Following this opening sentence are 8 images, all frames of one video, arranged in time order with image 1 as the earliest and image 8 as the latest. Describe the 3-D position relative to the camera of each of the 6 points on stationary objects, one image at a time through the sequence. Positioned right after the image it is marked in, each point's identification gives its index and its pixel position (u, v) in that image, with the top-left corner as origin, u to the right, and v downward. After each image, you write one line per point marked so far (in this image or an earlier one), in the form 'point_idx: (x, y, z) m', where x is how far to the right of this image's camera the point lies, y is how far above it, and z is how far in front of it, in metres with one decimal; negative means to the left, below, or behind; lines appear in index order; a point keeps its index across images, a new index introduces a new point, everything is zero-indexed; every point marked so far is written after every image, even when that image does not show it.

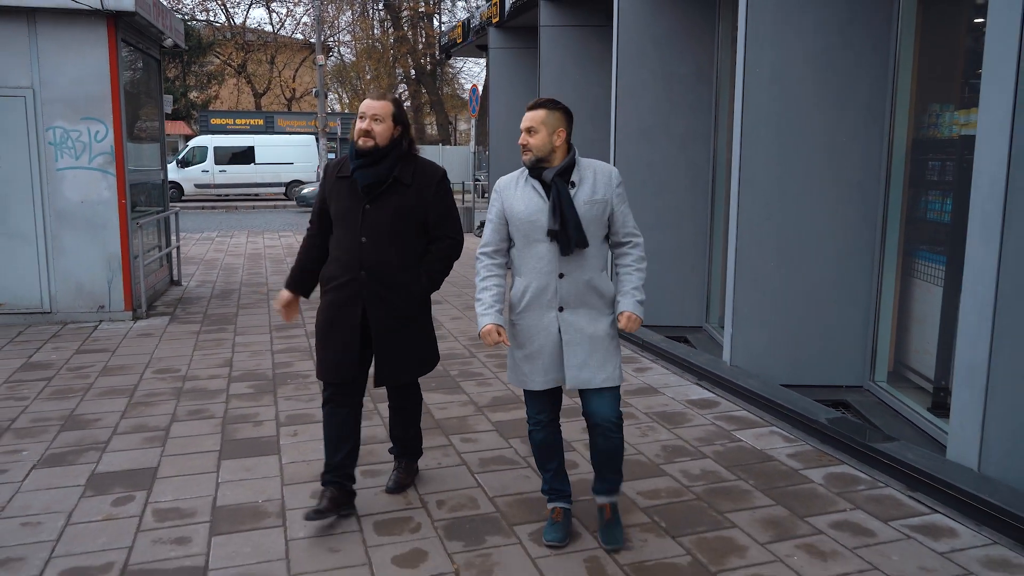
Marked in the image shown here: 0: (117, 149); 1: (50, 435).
0: (-3.8, +1.3, +8.0) m
1: (-2.8, -0.9, +5.0) m
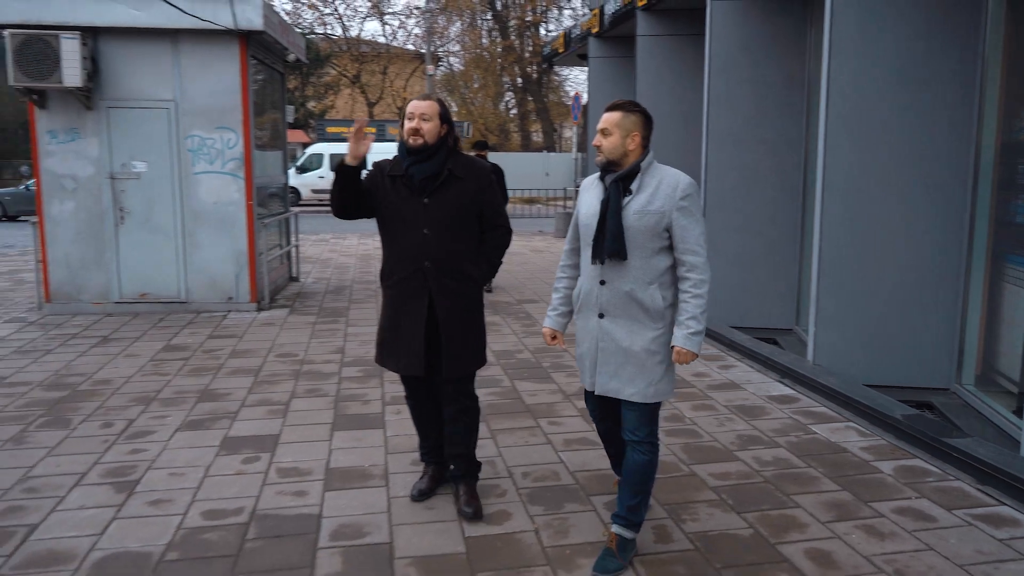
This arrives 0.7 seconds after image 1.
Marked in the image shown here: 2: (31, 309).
0: (-2.8, +1.4, +8.8) m
1: (-2.2, -0.8, +5.7) m
2: (-5.3, -0.2, +9.2) m
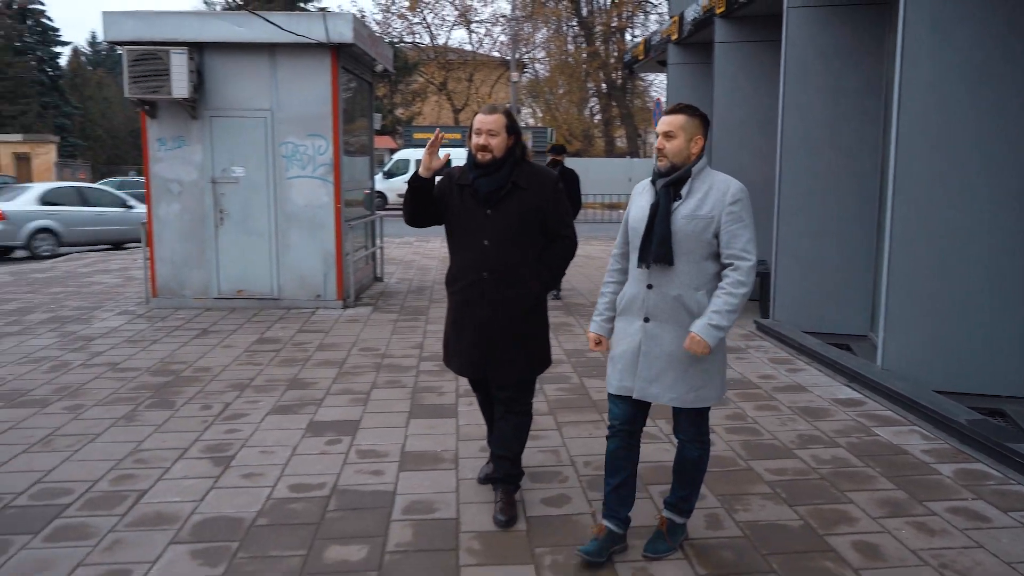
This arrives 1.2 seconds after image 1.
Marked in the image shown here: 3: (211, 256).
0: (-2.0, +1.4, +9.3) m
1: (-1.7, -0.8, +6.2) m
2: (-4.4, -0.2, +9.9) m
3: (-3.4, +0.4, +9.4) m
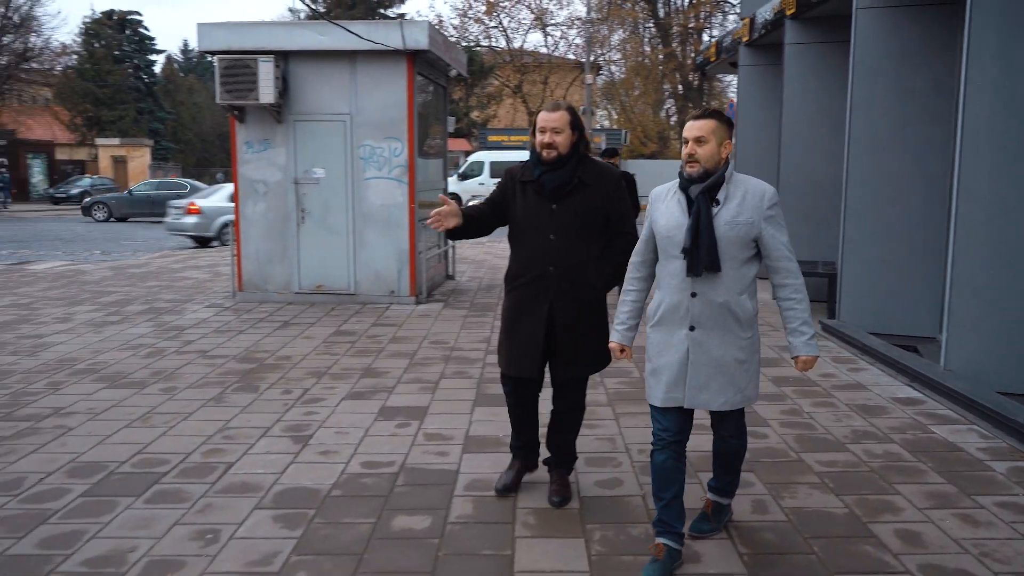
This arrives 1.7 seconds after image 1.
0: (-1.2, +1.5, +9.7) m
1: (-1.2, -0.7, +6.5) m
2: (-3.6, -0.1, +10.5) m
3: (-2.6, +0.4, +9.9) m
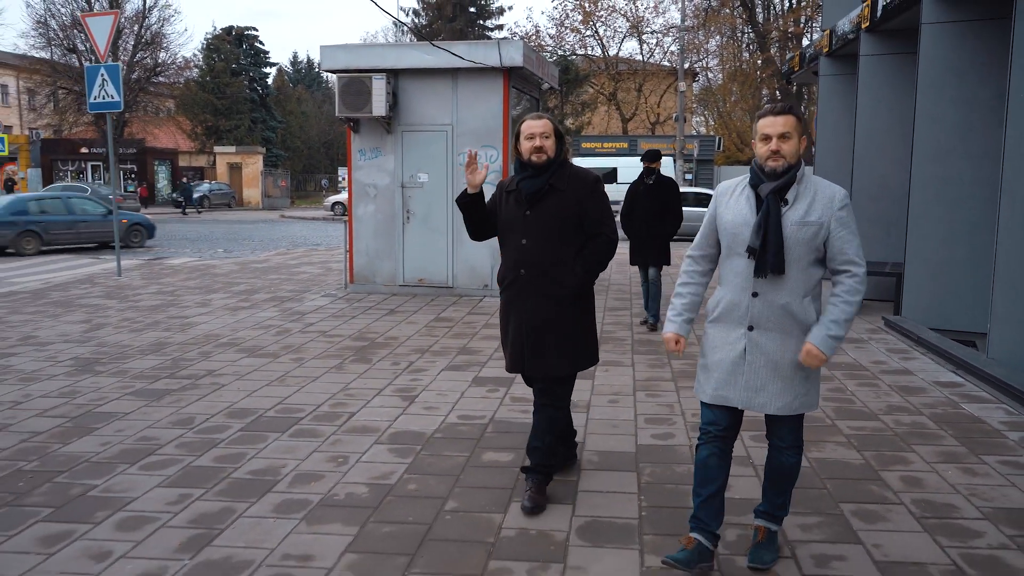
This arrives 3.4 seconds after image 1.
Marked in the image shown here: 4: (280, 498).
0: (-0.1, +1.5, +10.7) m
1: (-0.5, -0.6, +7.6) m
2: (-2.4, 0.0, +11.8) m
3: (-1.5, +0.5, +11.1) m
4: (-1.2, -1.1, +4.3) m
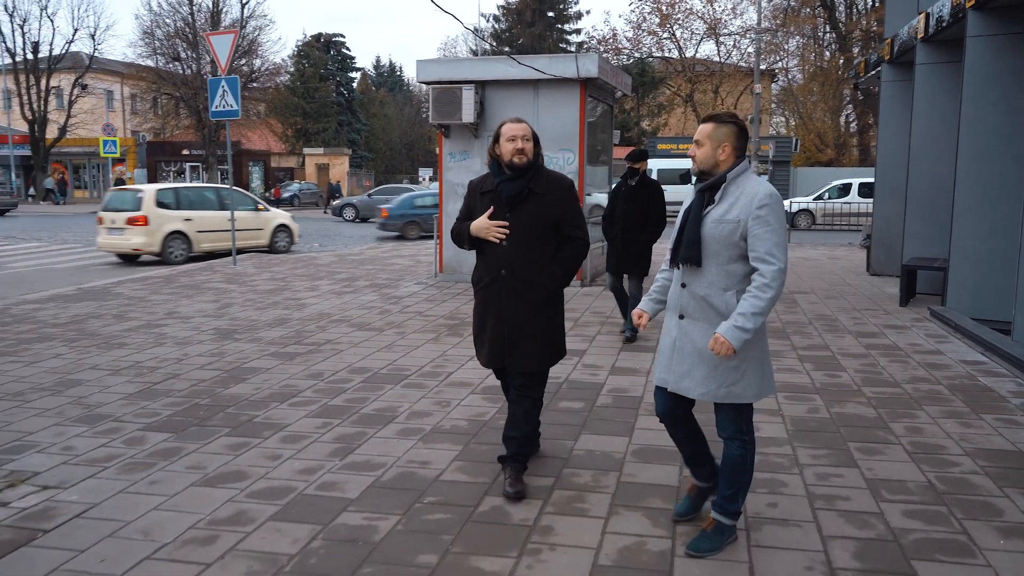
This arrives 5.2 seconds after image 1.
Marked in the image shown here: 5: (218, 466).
0: (+0.9, +1.7, +11.8) m
1: (+0.2, -0.5, +8.7) m
2: (-1.3, +0.2, +13.1) m
3: (-0.4, +0.7, +12.3) m
4: (-0.7, -0.9, +5.5) m
5: (-1.7, -1.0, +4.8) m
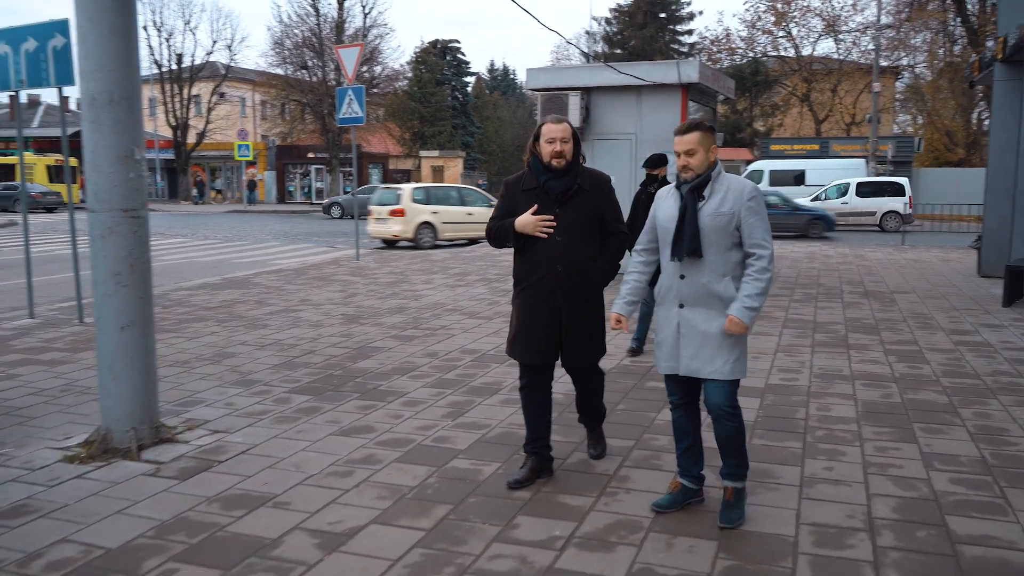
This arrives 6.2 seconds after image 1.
0: (+2.5, +1.7, +12.3) m
1: (+1.3, -0.4, +9.3) m
2: (+0.4, +0.2, +13.8) m
3: (+1.2, +0.7, +13.0) m
4: (-0.1, -0.8, +6.3) m
5: (-1.1, -0.9, +5.7) m
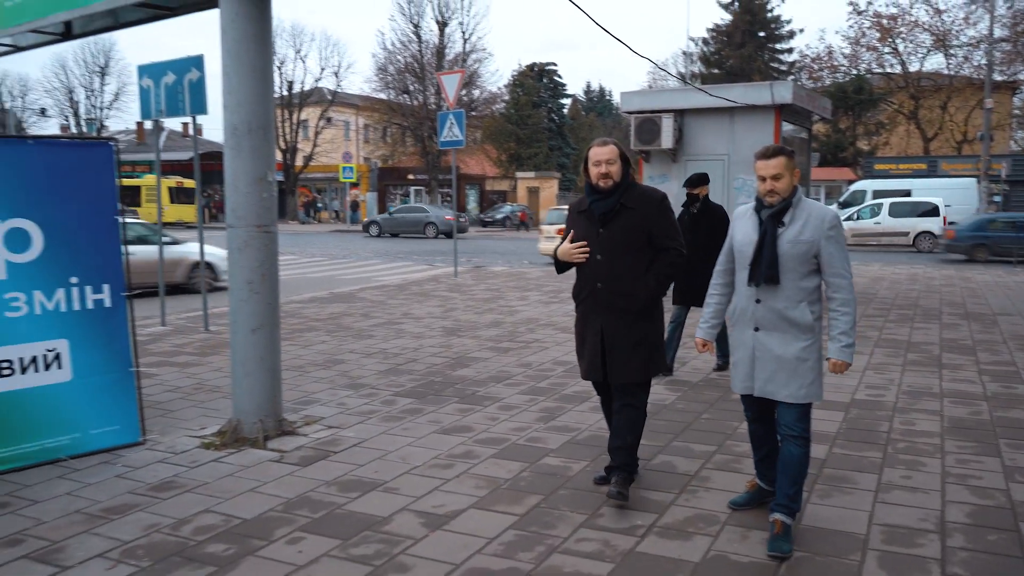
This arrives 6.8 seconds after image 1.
0: (+3.9, +1.4, +12.4) m
1: (+2.3, -0.6, +9.5) m
2: (+1.9, -0.1, +14.1) m
3: (+2.6, +0.5, +13.2) m
4: (+0.6, -0.9, +6.6) m
5: (-0.5, -1.0, +6.1) m
